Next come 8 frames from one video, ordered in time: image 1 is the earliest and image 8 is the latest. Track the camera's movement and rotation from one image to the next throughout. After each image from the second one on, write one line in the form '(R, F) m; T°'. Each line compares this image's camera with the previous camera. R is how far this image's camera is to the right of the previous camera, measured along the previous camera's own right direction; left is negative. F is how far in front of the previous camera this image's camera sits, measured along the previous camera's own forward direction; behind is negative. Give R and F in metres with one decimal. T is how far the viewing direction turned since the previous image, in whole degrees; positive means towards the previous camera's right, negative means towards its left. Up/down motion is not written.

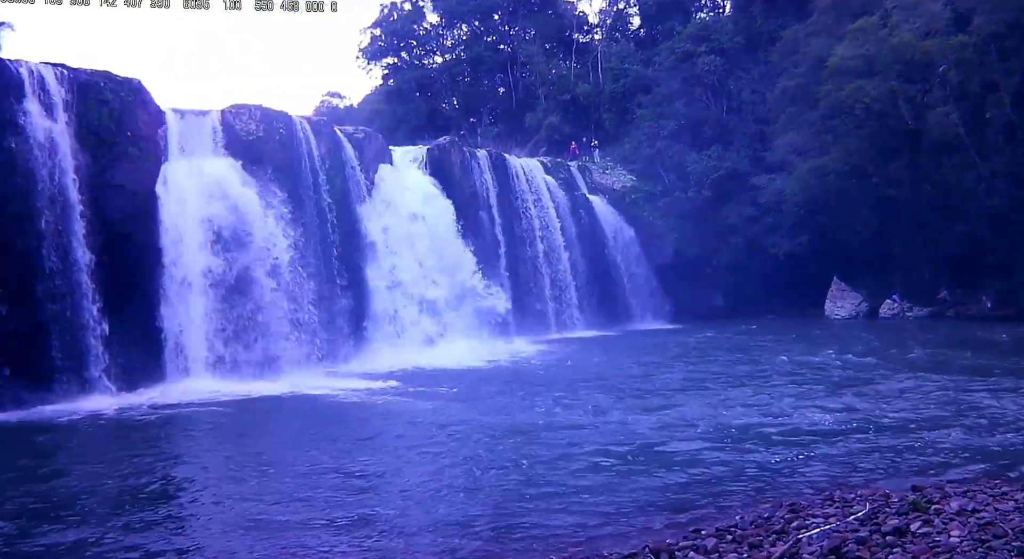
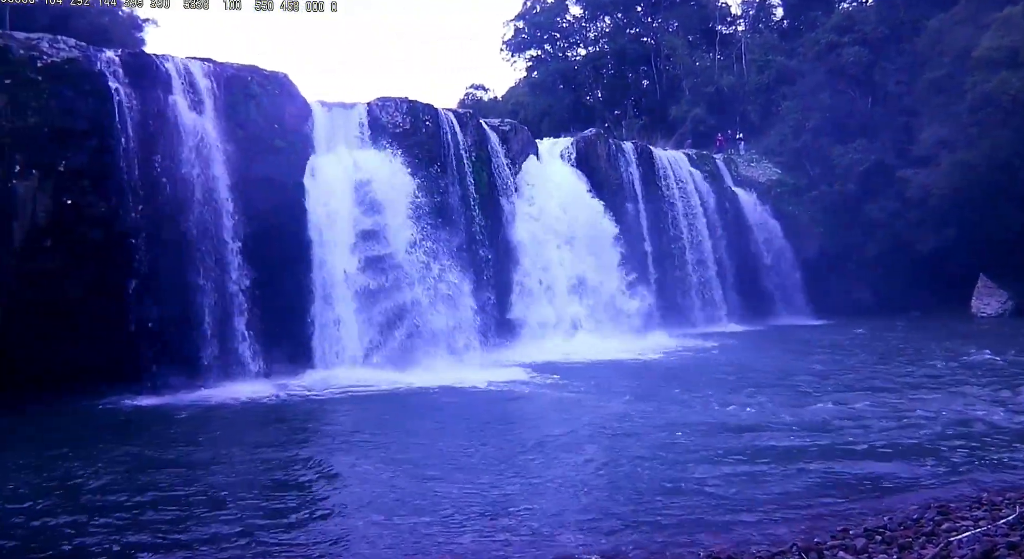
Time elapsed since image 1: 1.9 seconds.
(+0.4, -0.1) m; -8°
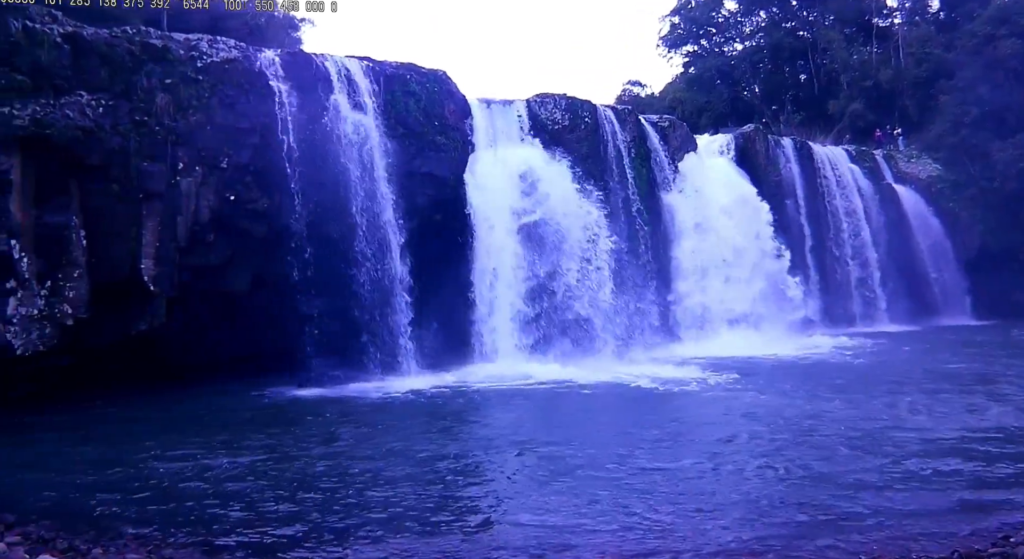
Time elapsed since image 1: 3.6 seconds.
(+0.1, +0.7) m; -10°
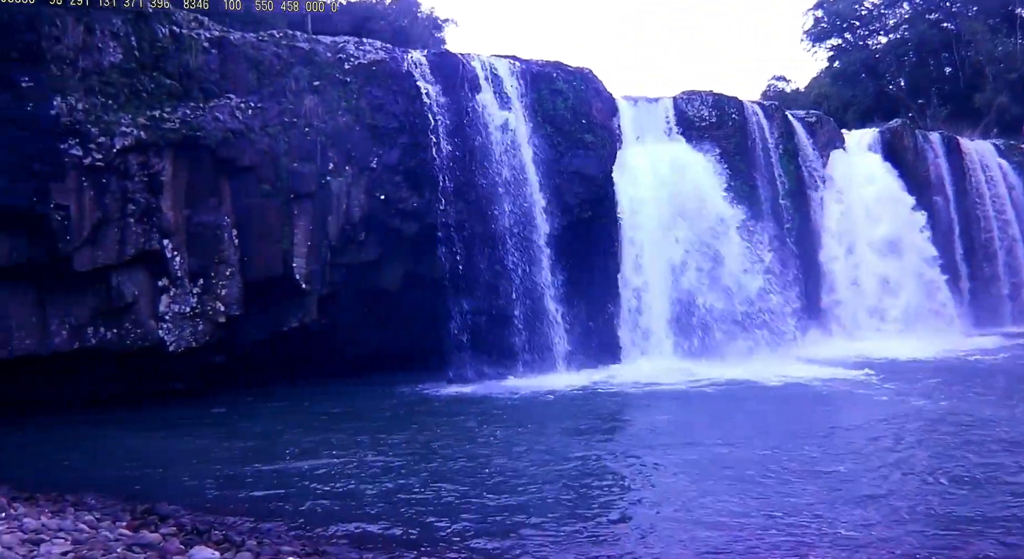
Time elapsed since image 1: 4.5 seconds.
(0.0, +0.7) m; -10°
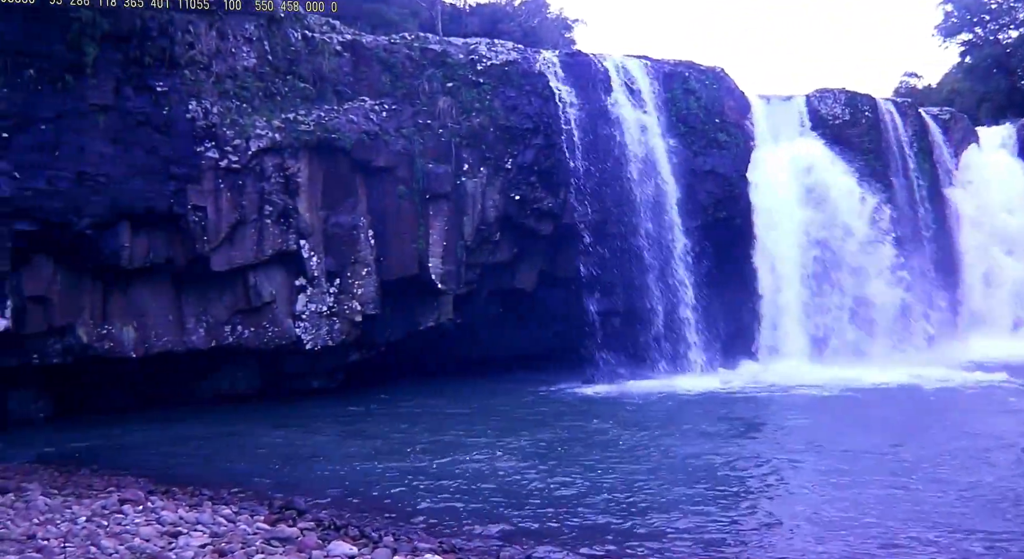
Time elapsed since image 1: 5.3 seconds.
(-0.5, +0.2) m; -6°
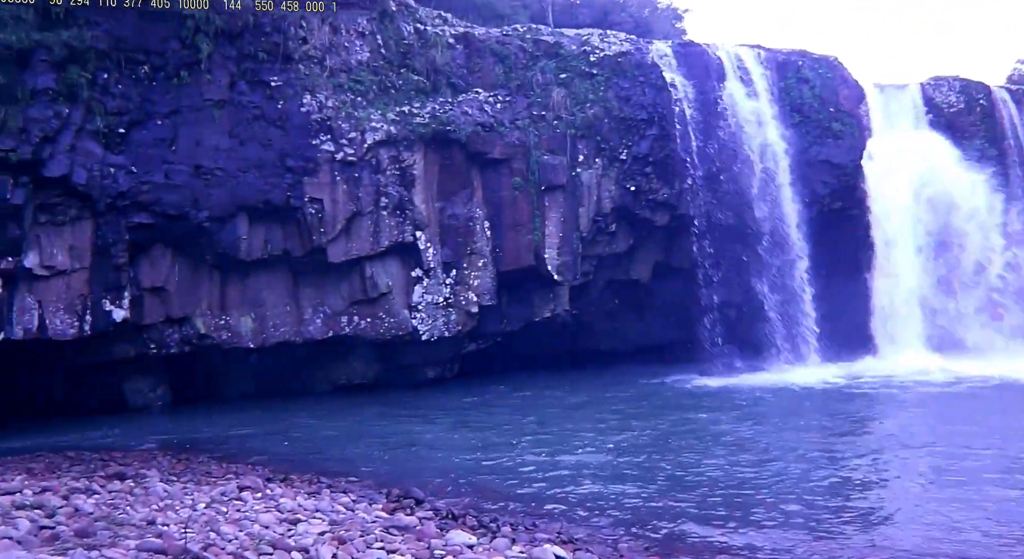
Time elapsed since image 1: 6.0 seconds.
(-1.0, 0.0) m; -3°
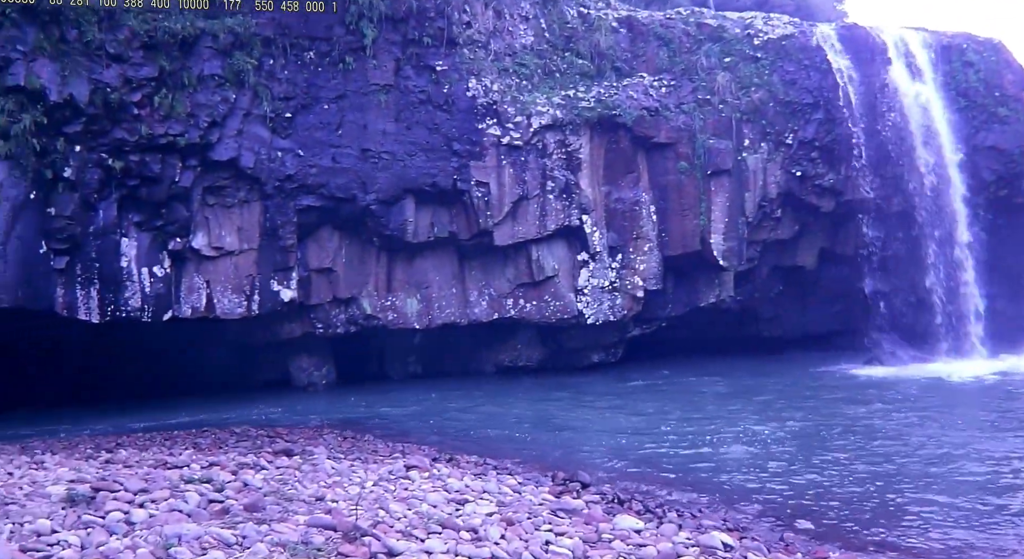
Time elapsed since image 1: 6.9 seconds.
(-1.6, 0.0) m; -3°
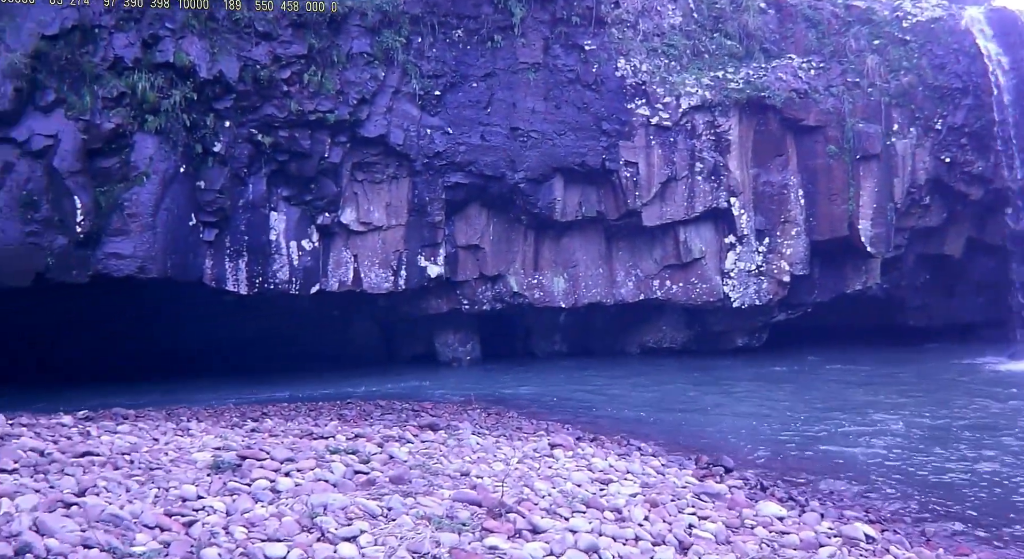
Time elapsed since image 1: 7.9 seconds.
(-1.4, 0.0) m; -3°
